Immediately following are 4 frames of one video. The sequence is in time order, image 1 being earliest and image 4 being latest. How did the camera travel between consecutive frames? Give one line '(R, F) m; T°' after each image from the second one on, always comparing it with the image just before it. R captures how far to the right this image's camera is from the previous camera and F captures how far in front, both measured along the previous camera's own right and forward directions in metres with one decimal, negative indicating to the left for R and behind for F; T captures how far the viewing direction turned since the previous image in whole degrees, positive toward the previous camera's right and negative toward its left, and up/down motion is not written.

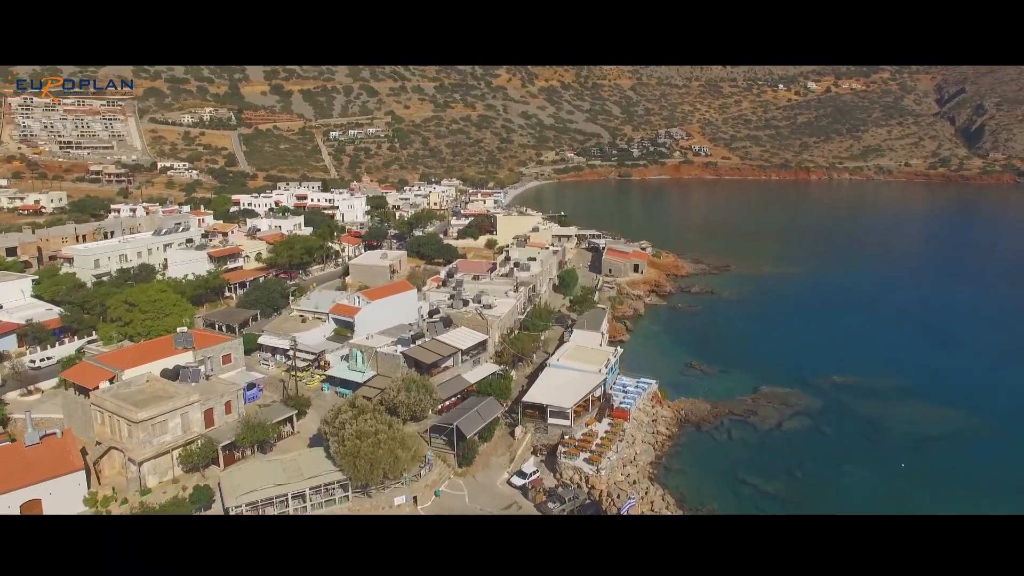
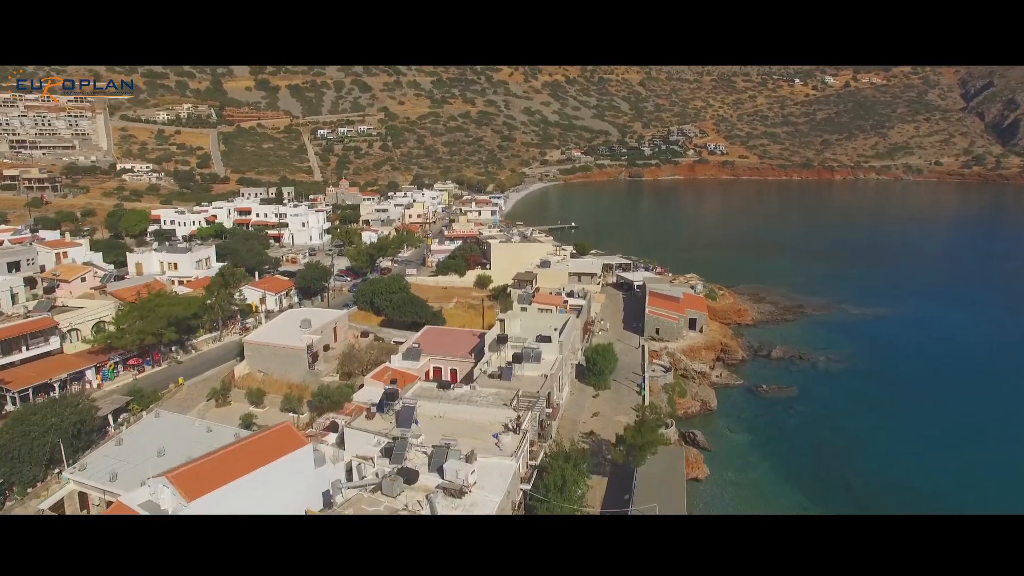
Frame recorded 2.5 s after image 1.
(+0.1, +7.7) m; 0°
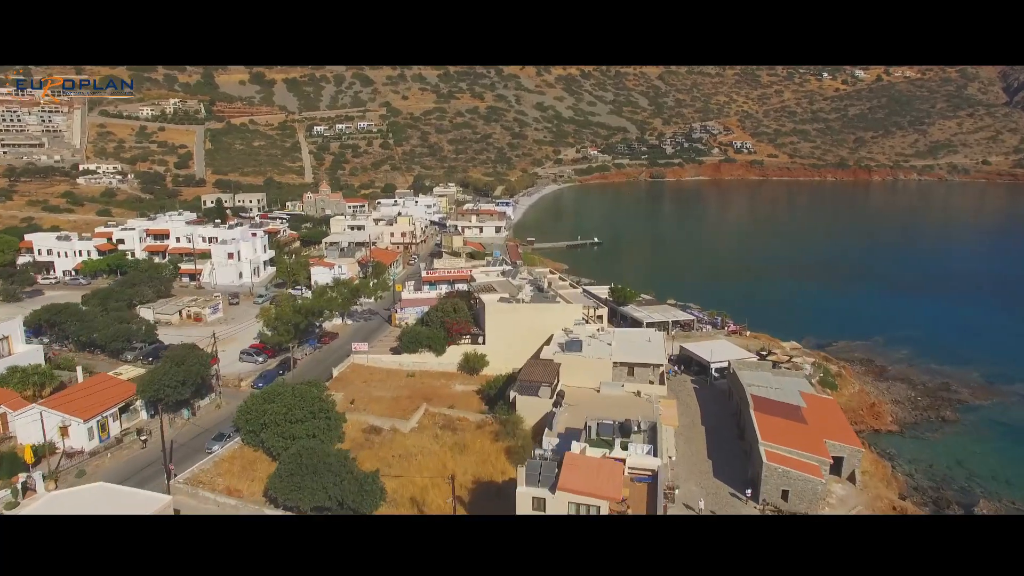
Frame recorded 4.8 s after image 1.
(+0.1, +7.4) m; -1°
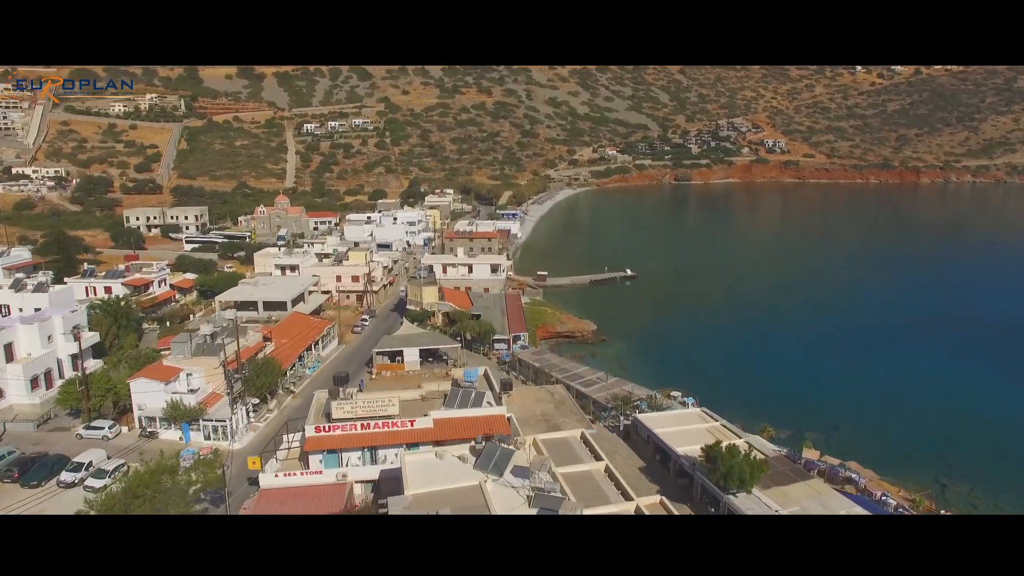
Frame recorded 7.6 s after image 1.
(+0.3, +8.8) m; -1°
